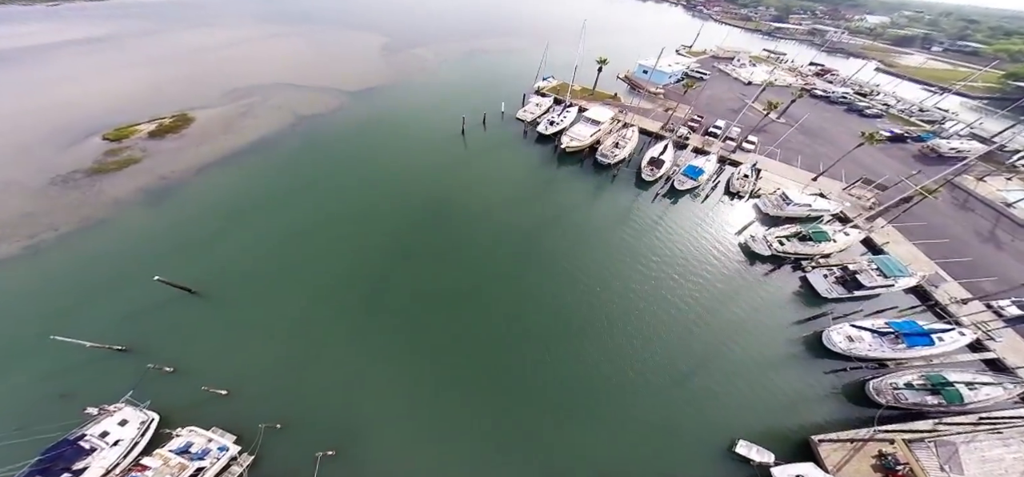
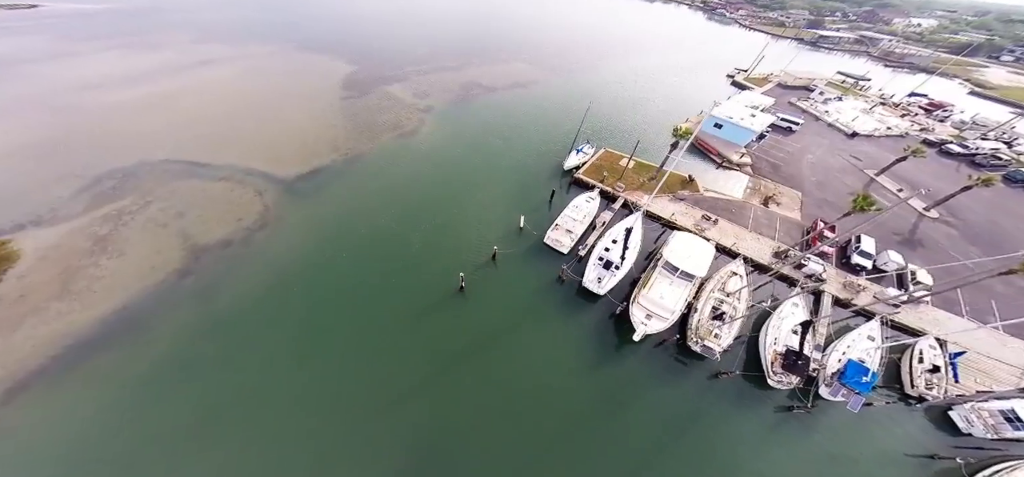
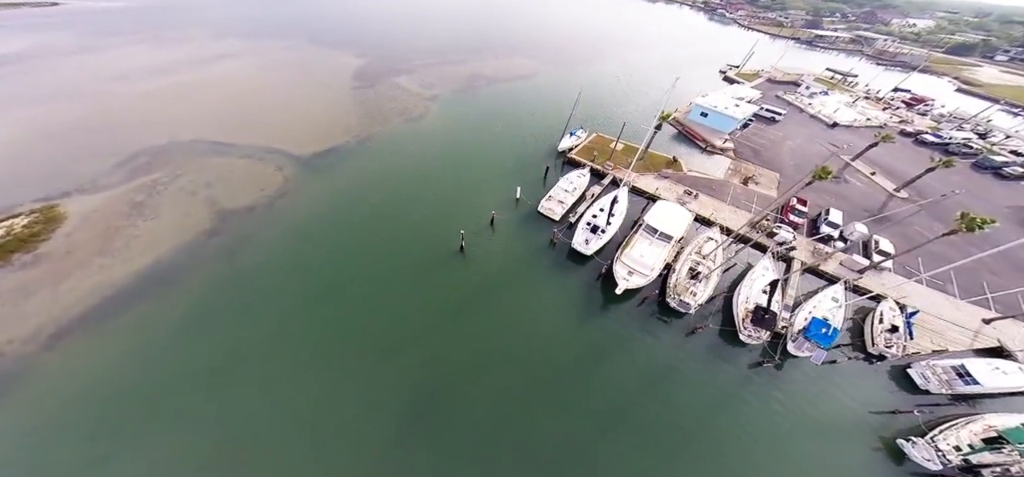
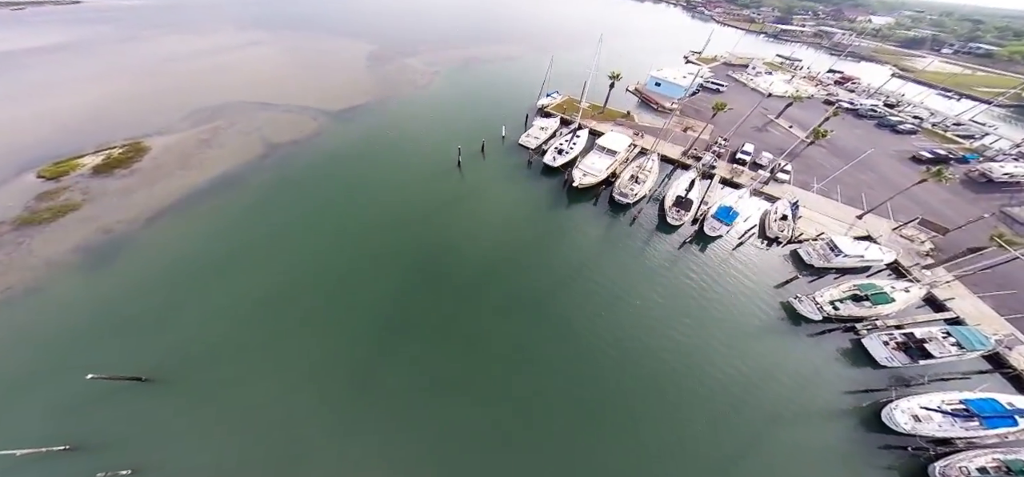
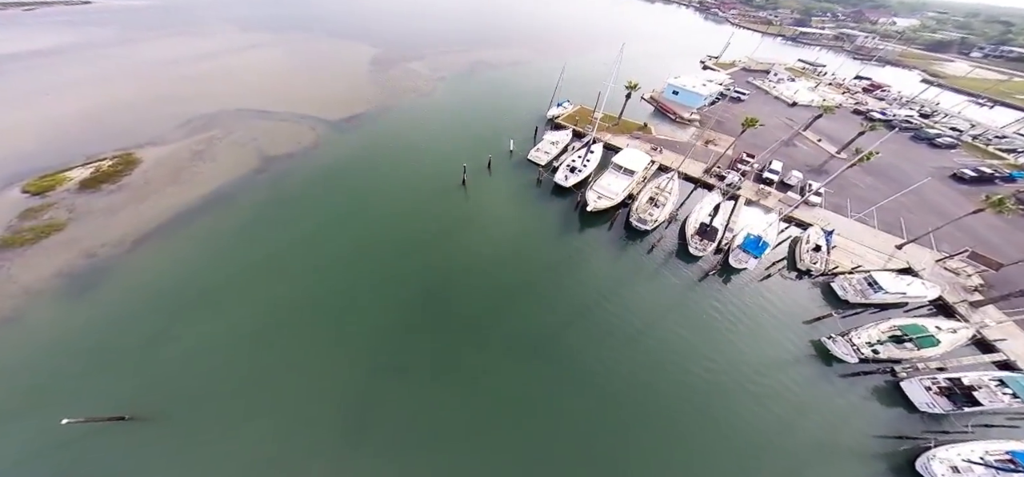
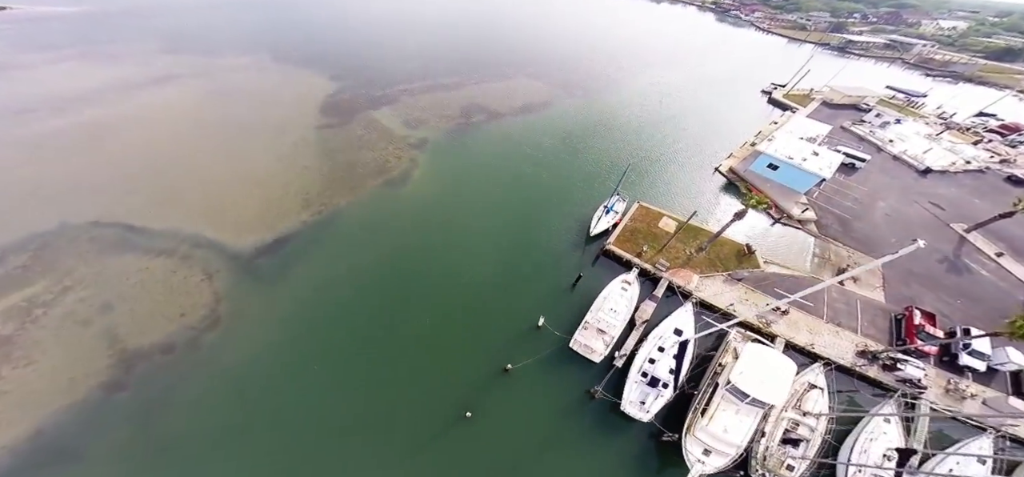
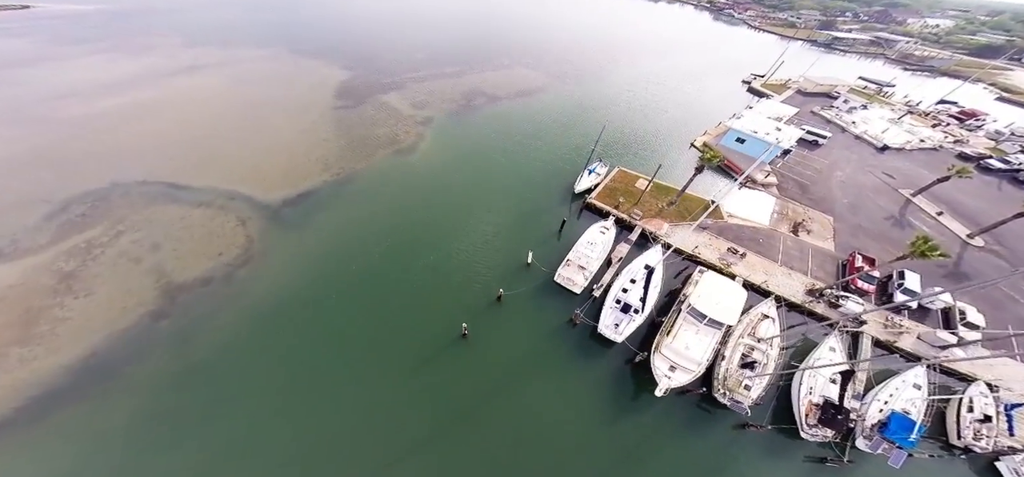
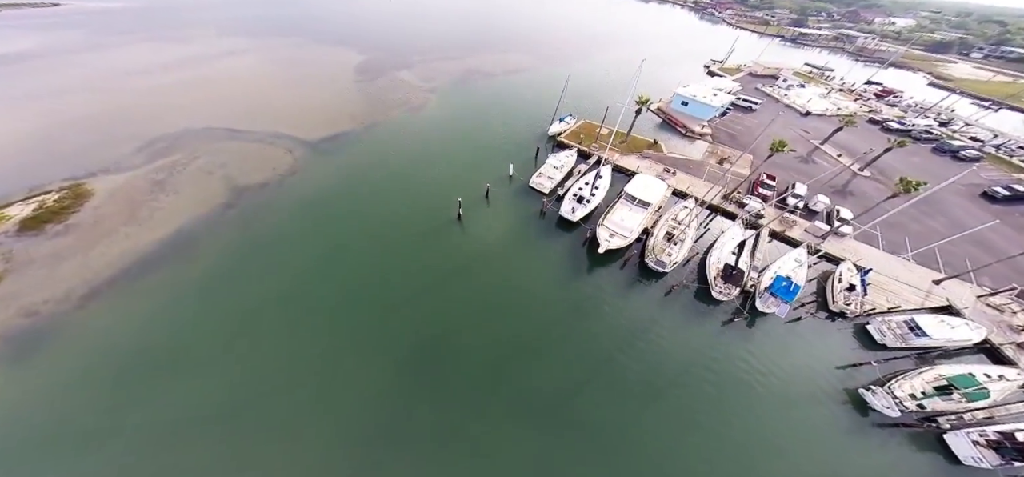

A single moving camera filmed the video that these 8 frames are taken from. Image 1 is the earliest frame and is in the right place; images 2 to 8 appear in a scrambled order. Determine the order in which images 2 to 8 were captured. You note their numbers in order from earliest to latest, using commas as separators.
4, 5, 8, 3, 2, 7, 6
